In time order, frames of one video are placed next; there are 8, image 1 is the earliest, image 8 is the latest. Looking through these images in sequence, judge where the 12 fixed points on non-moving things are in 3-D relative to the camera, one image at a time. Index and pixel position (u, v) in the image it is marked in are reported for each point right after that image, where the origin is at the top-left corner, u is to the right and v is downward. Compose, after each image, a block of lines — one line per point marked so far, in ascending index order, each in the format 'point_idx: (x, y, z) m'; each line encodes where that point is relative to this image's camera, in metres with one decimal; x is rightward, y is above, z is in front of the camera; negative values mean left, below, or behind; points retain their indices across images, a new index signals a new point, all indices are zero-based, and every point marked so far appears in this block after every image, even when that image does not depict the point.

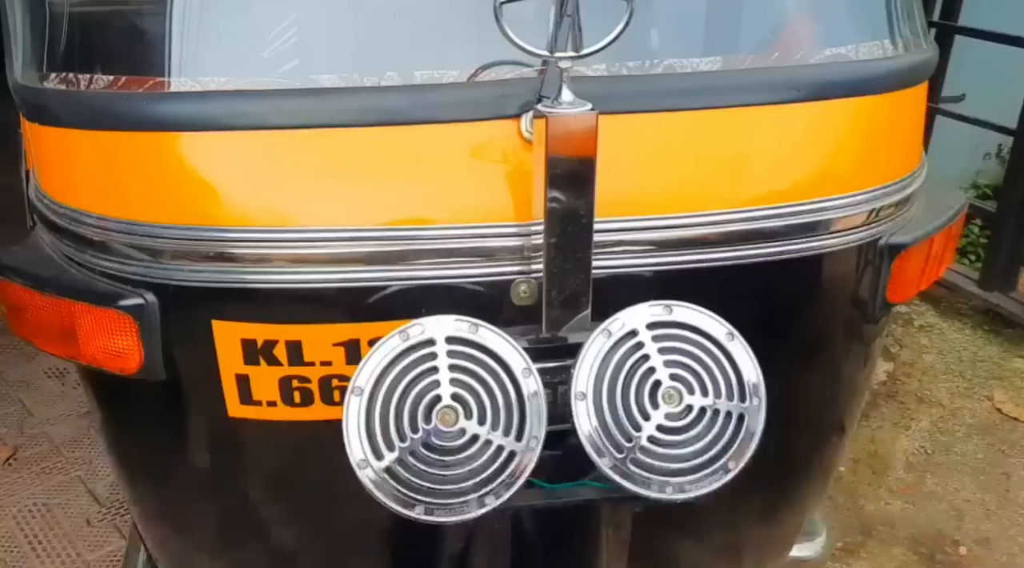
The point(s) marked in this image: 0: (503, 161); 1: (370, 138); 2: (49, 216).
0: (0.0, +0.1, +1.0) m
1: (-0.2, +0.2, +1.0) m
2: (-0.6, +0.1, +1.1) m
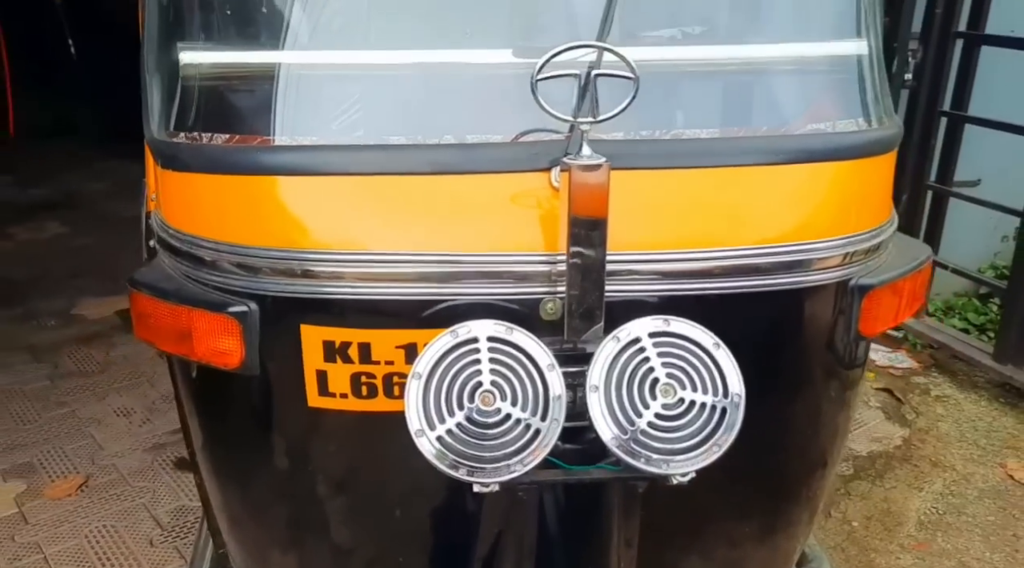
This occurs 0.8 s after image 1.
0: (0.0, +0.1, +1.3) m
1: (-0.1, +0.1, +1.3) m
2: (-0.5, +0.1, +1.4) m
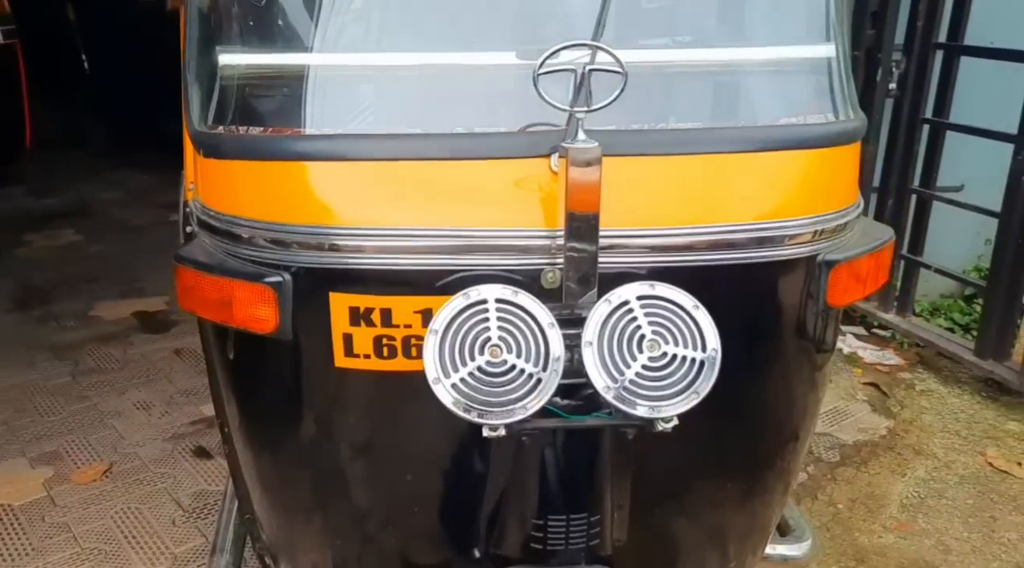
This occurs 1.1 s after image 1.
0: (0.0, +0.1, +1.4) m
1: (-0.1, +0.2, +1.4) m
2: (-0.5, +0.1, +1.6) m
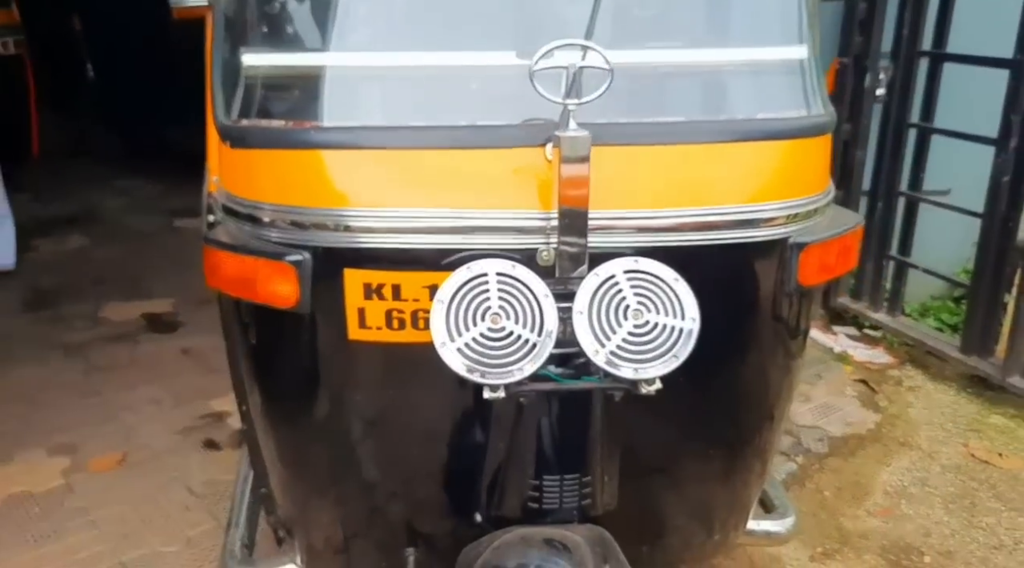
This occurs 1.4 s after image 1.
0: (0.0, +0.2, +1.5) m
1: (-0.1, +0.2, +1.5) m
2: (-0.5, +0.1, +1.7) m
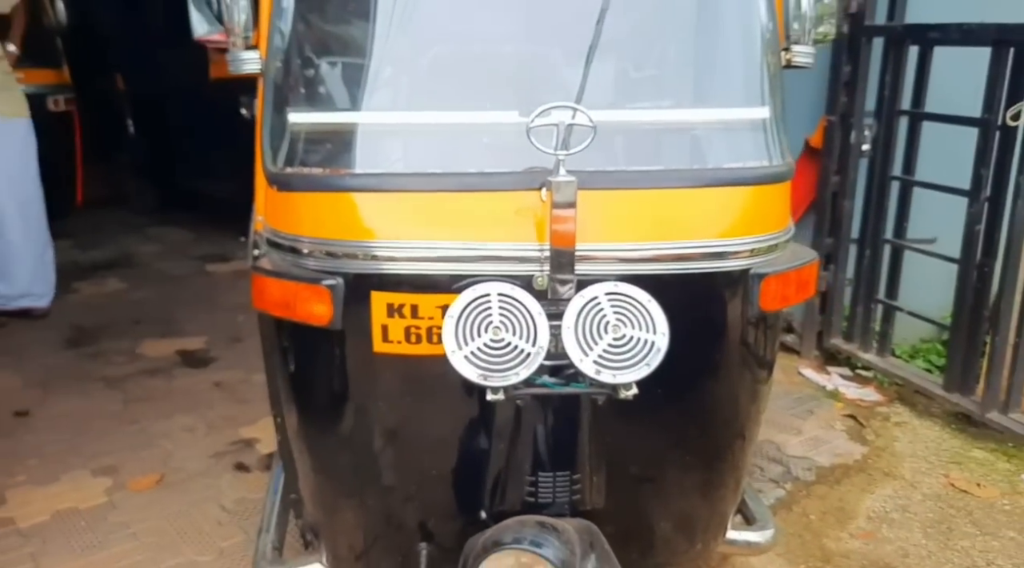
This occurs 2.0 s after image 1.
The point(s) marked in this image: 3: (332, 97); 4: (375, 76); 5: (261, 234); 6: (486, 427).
0: (0.0, +0.1, +1.8) m
1: (-0.1, +0.2, +1.8) m
2: (-0.5, +0.1, +2.0) m
3: (-0.4, +0.4, +2.1) m
4: (-0.3, +0.5, +2.1) m
5: (-0.6, +0.1, +2.1) m
6: (-0.1, -0.3, +2.0) m
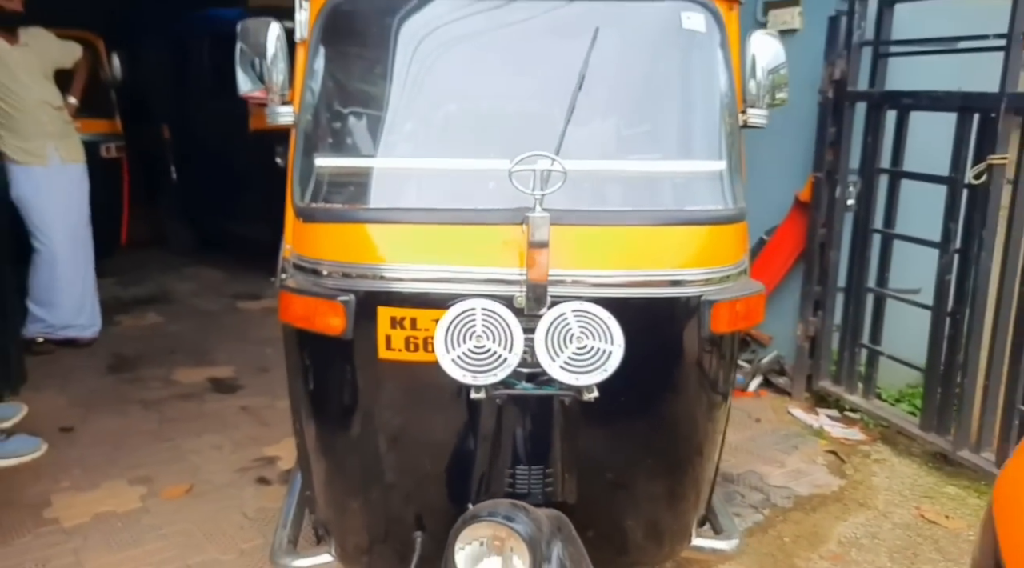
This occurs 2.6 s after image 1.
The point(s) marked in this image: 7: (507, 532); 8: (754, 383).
0: (0.0, +0.1, +2.2) m
1: (-0.1, +0.1, +2.2) m
2: (-0.5, 0.0, +2.3) m
3: (-0.4, +0.4, +2.4) m
4: (-0.3, +0.4, +2.4) m
5: (-0.6, +0.1, +2.5) m
6: (-0.1, -0.4, +2.3) m
7: (0.0, -0.5, +2.0) m
8: (+1.2, -0.5, +4.8) m
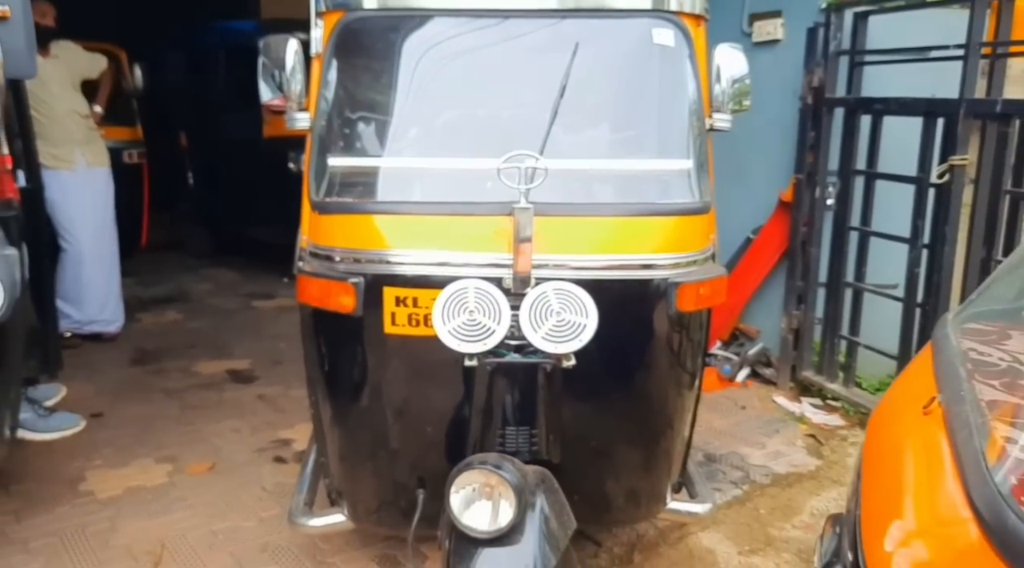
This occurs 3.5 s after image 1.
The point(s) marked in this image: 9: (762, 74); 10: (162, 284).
0: (0.0, +0.1, +2.5) m
1: (-0.2, +0.2, +2.5) m
2: (-0.5, +0.1, +2.6) m
3: (-0.4, +0.4, +2.8) m
4: (-0.3, +0.4, +2.7) m
5: (-0.6, +0.1, +2.8) m
6: (-0.1, -0.3, +2.6) m
7: (0.0, -0.5, +2.3) m
8: (+1.2, -0.5, +5.1) m
9: (+1.4, +1.1, +5.1) m
10: (-2.7, 0.0, +7.2) m
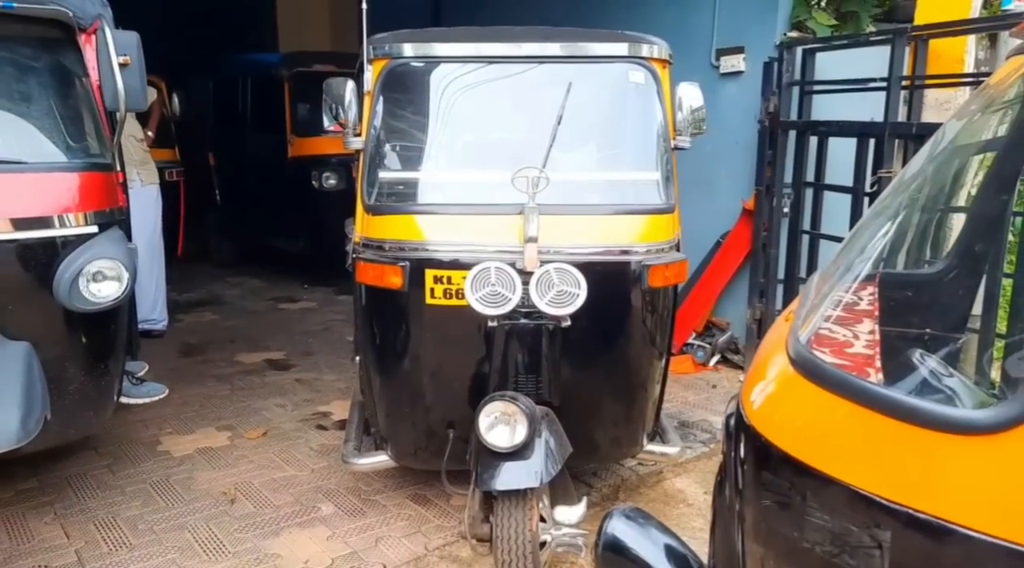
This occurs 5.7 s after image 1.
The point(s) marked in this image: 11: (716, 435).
0: (0.0, +0.2, +3.3) m
1: (-0.1, +0.2, +3.3) m
2: (-0.5, +0.1, +3.4) m
3: (-0.4, +0.5, +3.5) m
4: (-0.3, +0.5, +3.5) m
5: (-0.6, +0.2, +3.6) m
6: (-0.1, -0.3, +3.4) m
7: (0.0, -0.4, +3.0) m
8: (+1.3, -0.5, +5.9) m
9: (+1.4, +1.2, +5.9) m
10: (-2.7, 0.0, +8.0) m
11: (+1.1, -0.8, +4.8) m
